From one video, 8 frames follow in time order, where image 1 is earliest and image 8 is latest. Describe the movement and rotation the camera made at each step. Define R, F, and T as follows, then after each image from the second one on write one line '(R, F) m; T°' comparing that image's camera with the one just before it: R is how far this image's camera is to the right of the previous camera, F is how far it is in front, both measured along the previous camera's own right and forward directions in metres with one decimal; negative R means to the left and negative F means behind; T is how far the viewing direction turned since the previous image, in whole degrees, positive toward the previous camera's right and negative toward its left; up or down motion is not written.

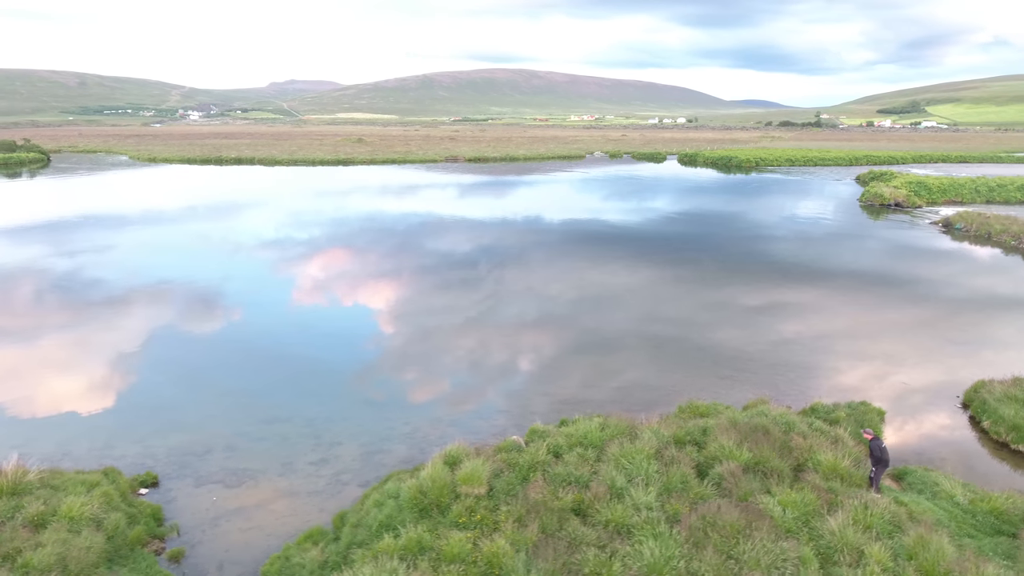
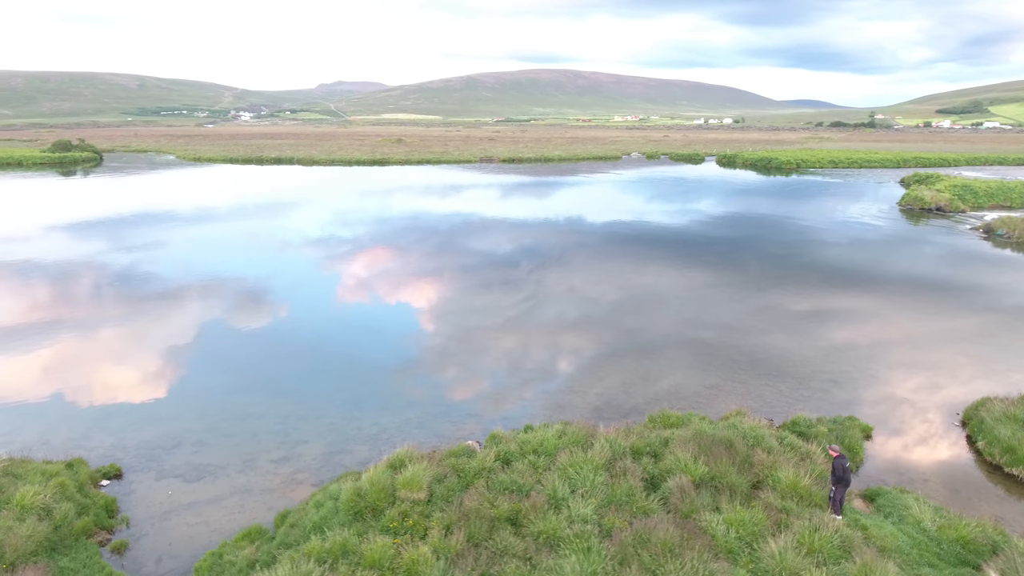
(+1.7, +0.2) m; -4°
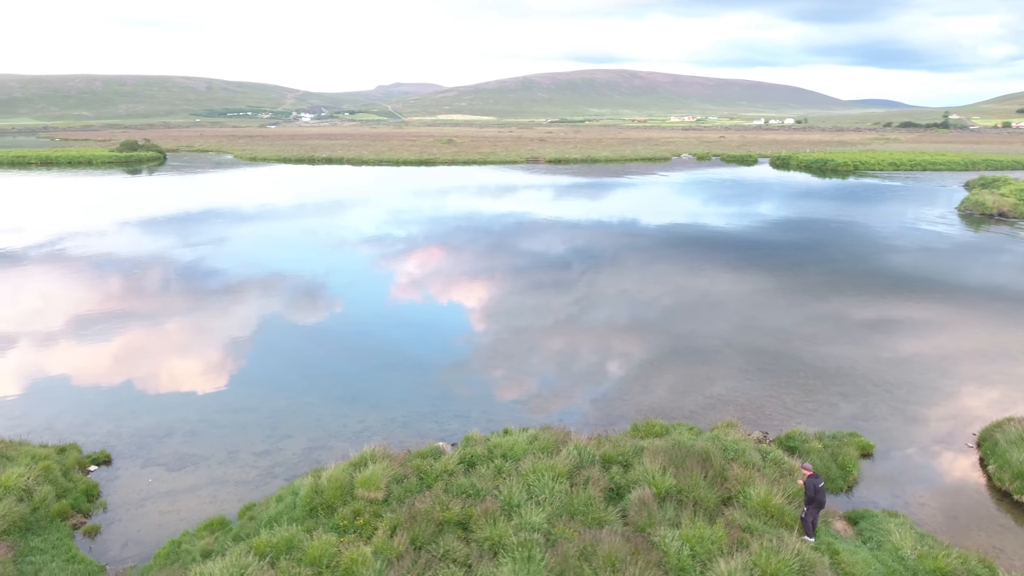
(+1.6, +0.2) m; -5°
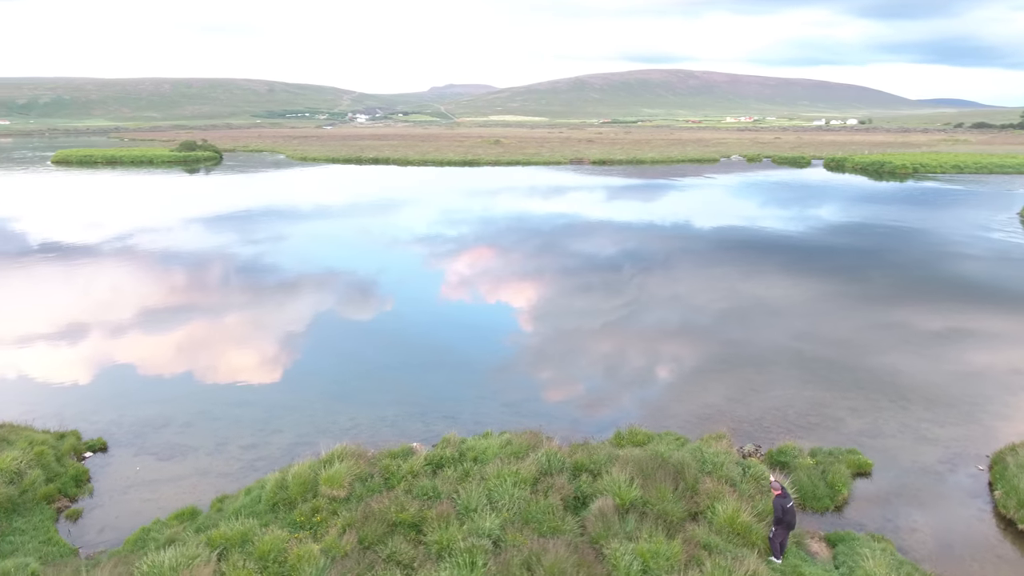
(+1.5, +0.2) m; -5°
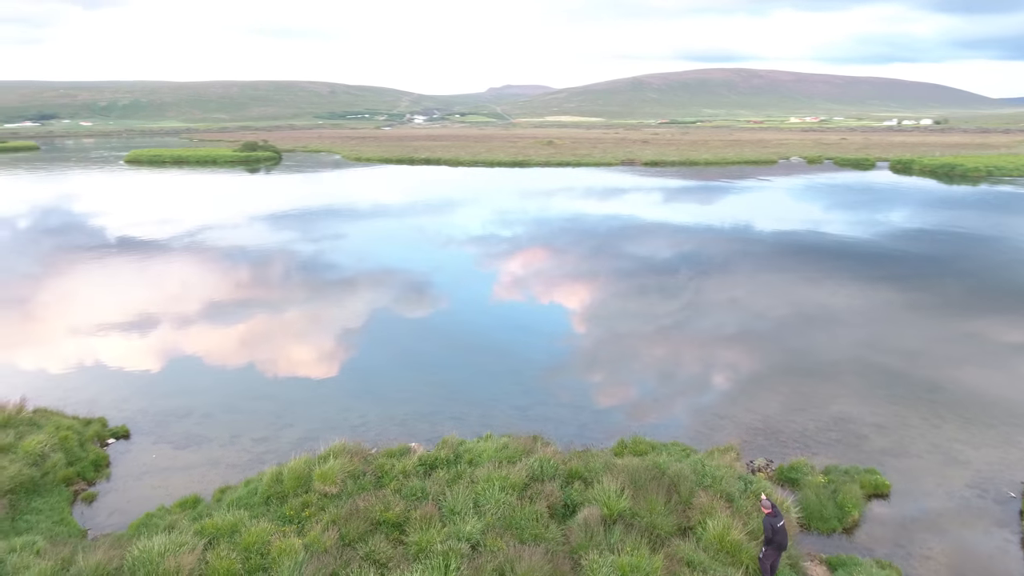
(+1.1, +0.1) m; -5°
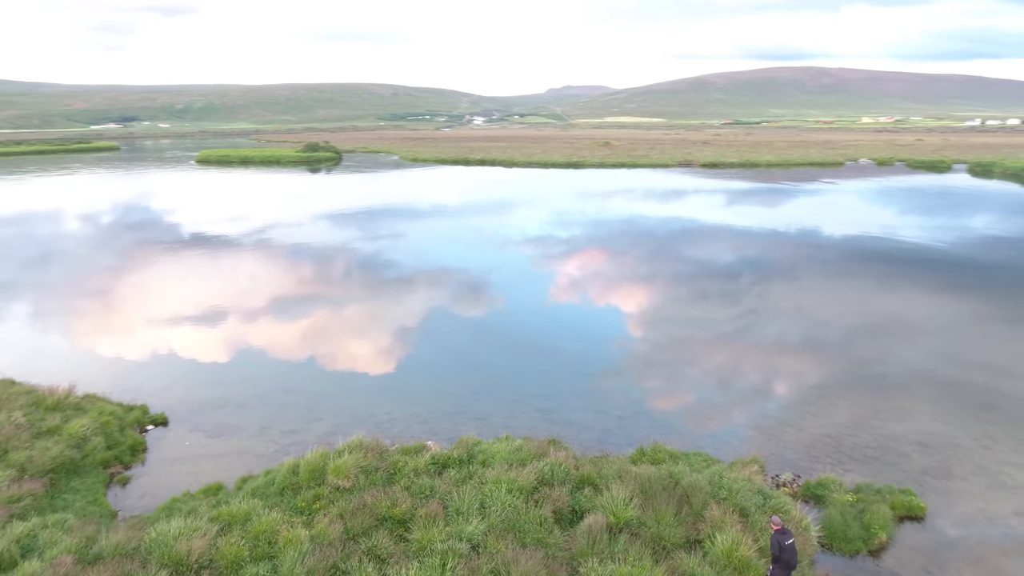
(+0.8, +0.1) m; -5°
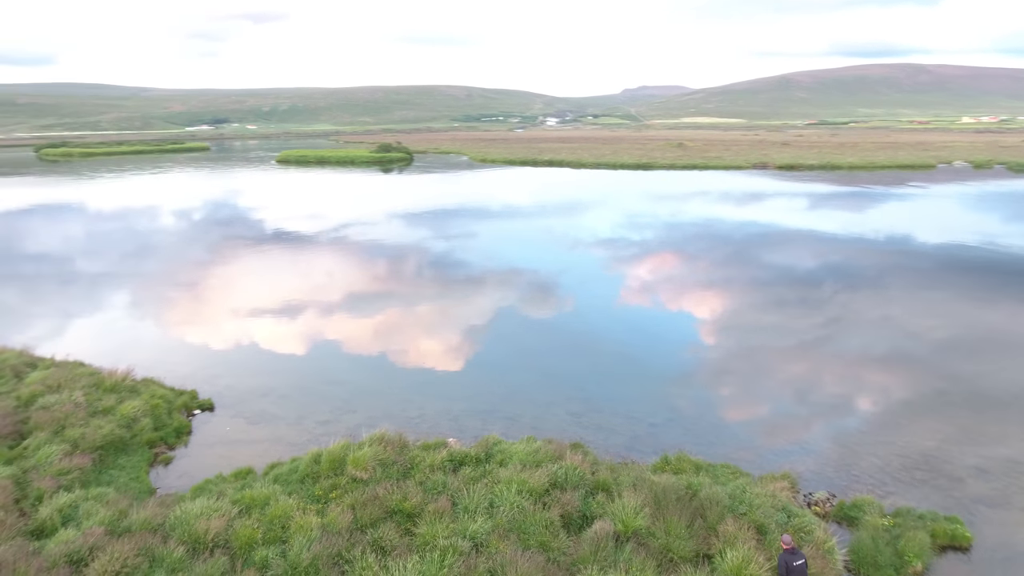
(+0.9, +0.1) m; -6°
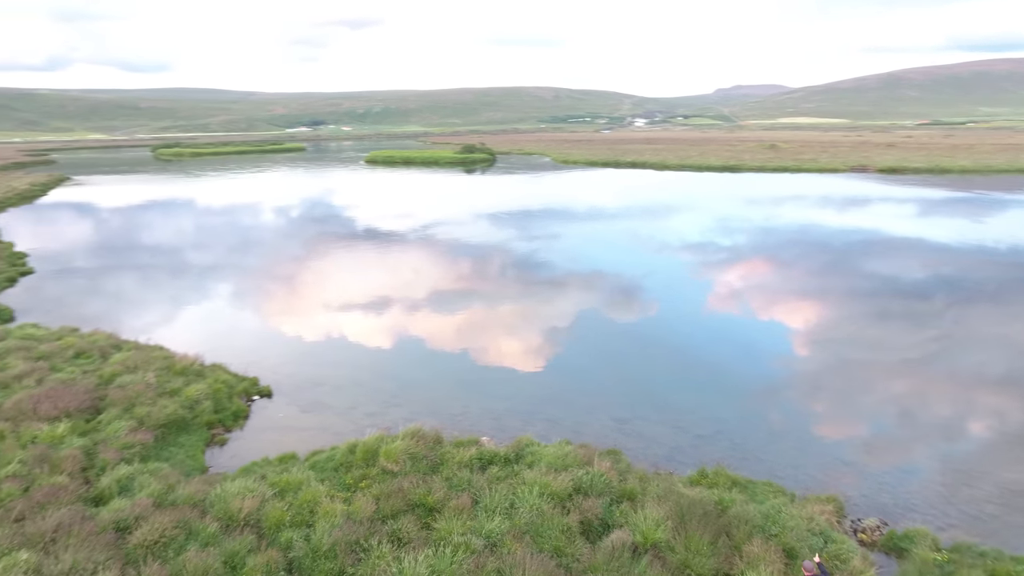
(+0.9, +0.1) m; -8°
